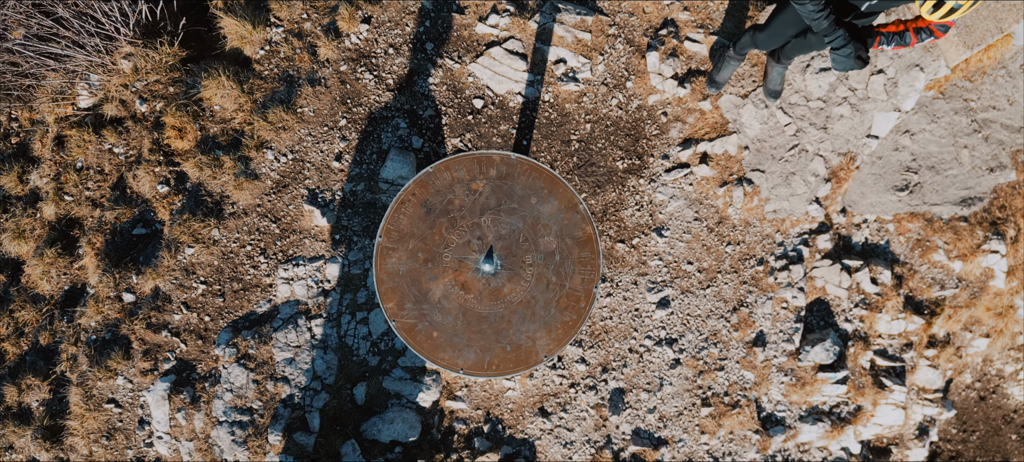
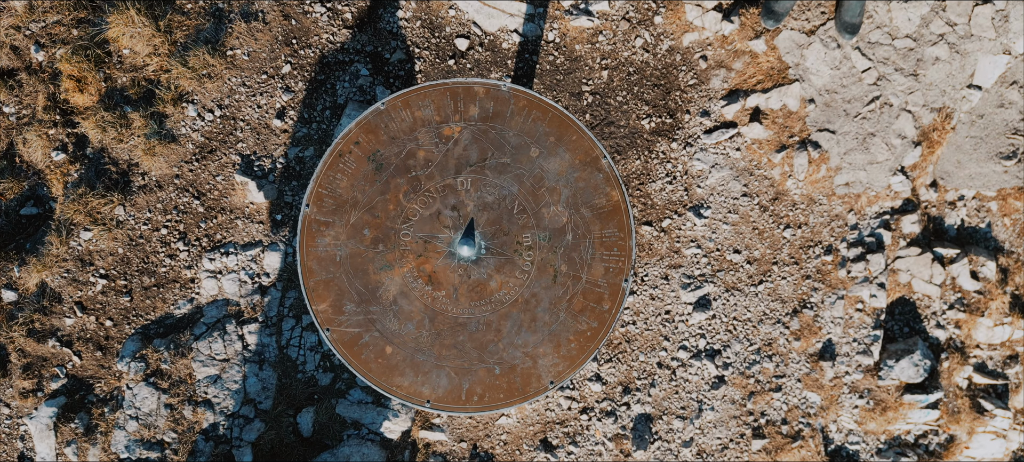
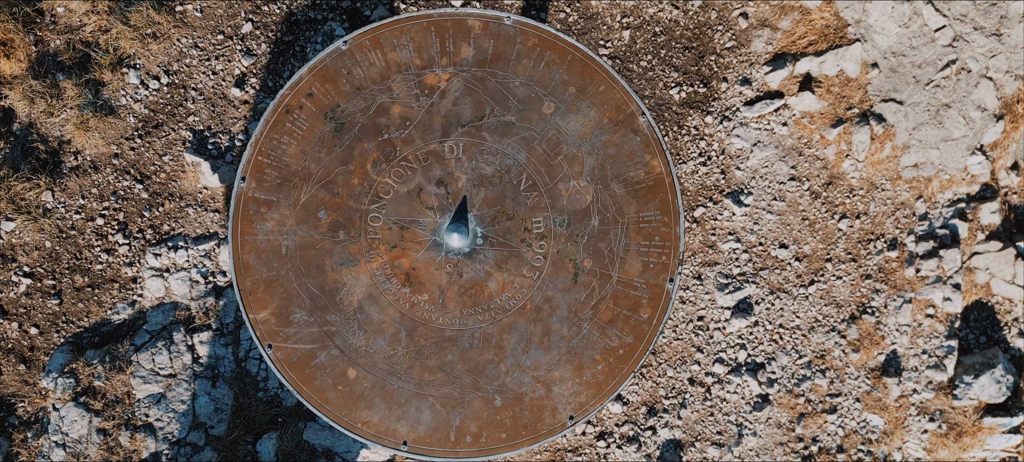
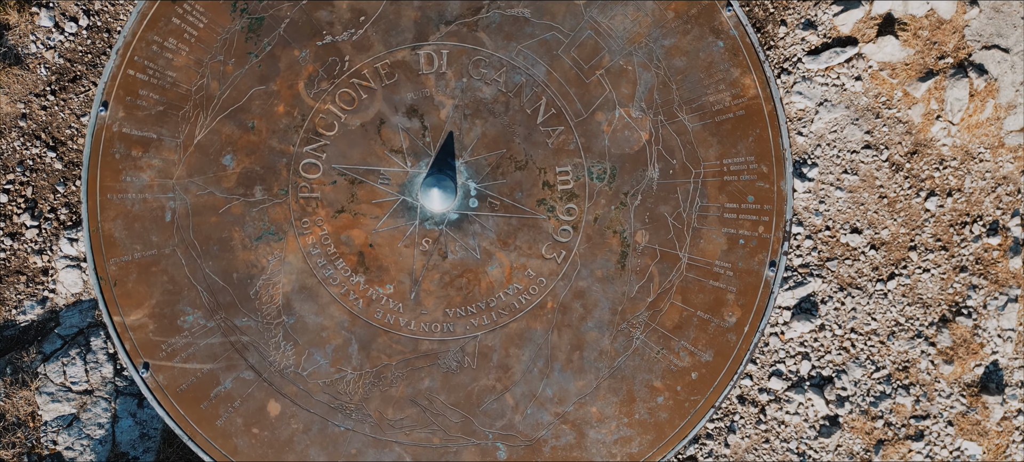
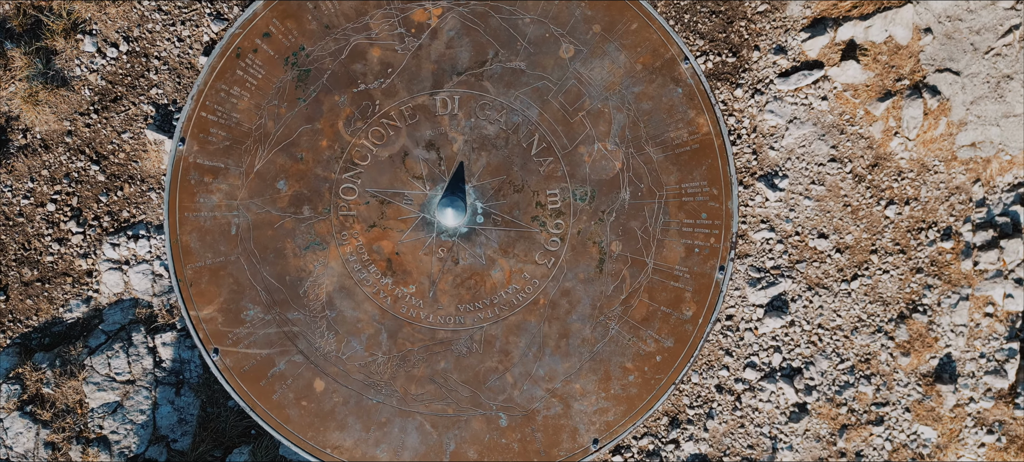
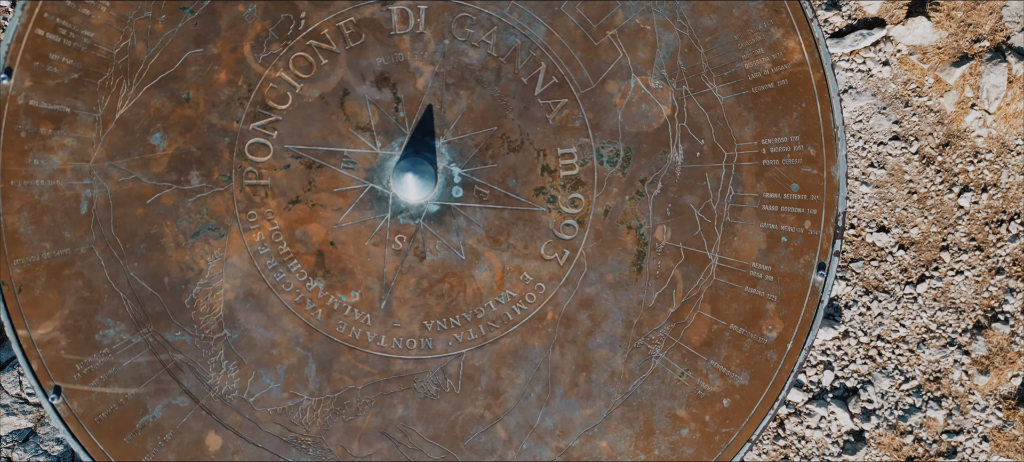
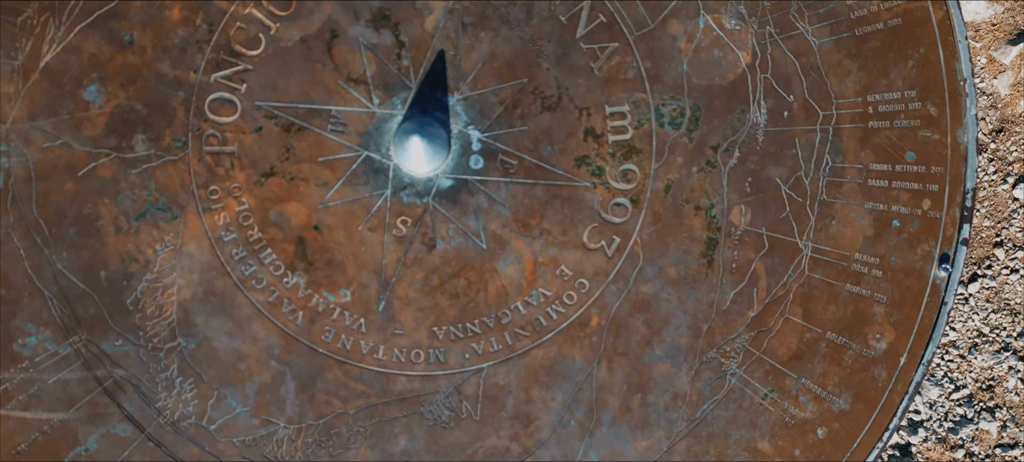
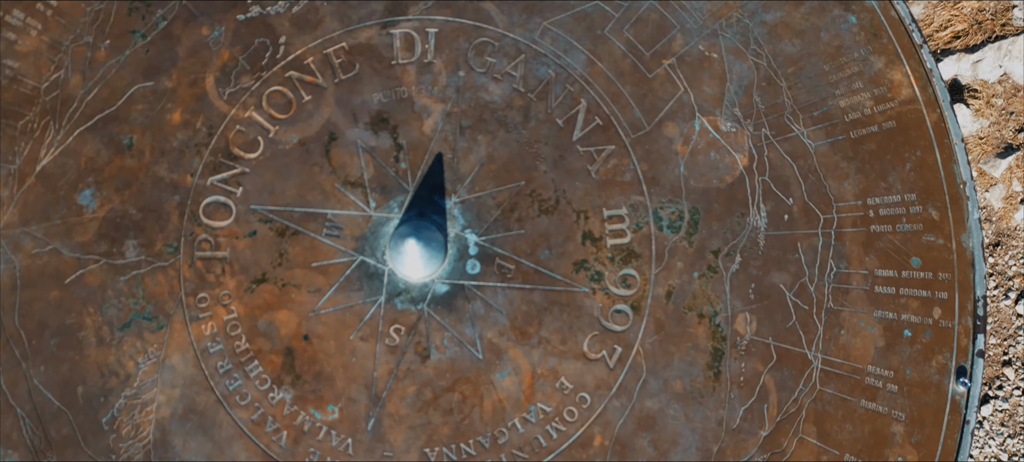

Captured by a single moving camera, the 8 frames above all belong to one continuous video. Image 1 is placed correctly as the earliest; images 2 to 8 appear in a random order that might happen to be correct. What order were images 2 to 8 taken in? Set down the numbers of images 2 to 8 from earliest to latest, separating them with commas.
2, 3, 5, 4, 6, 7, 8
